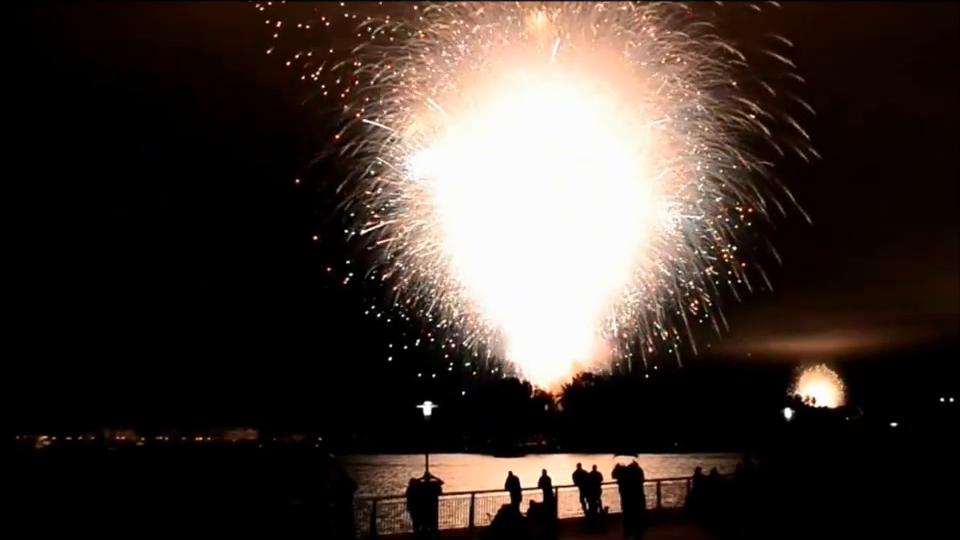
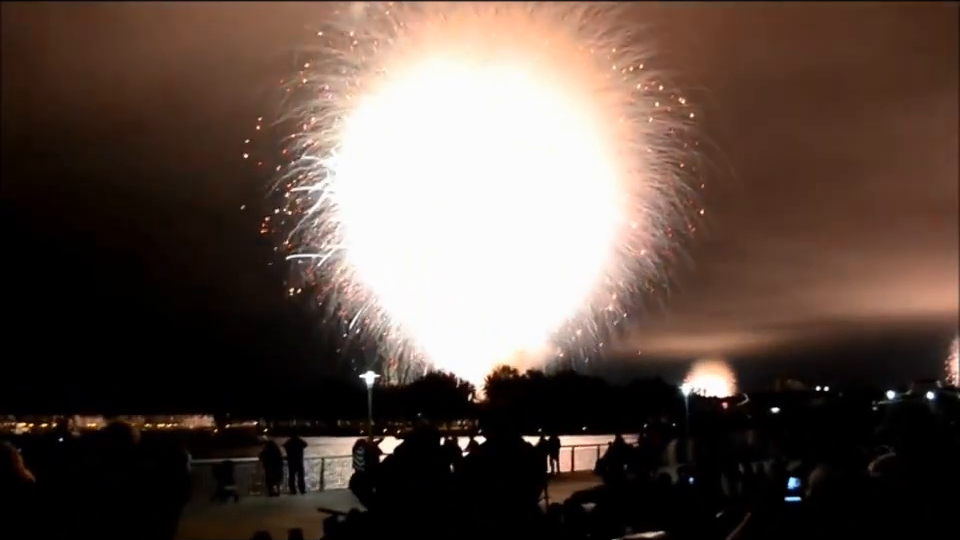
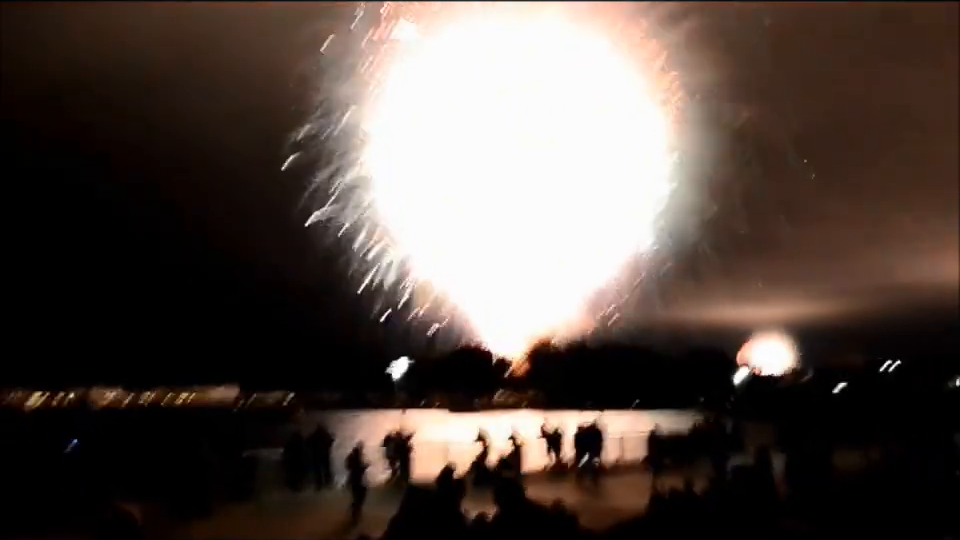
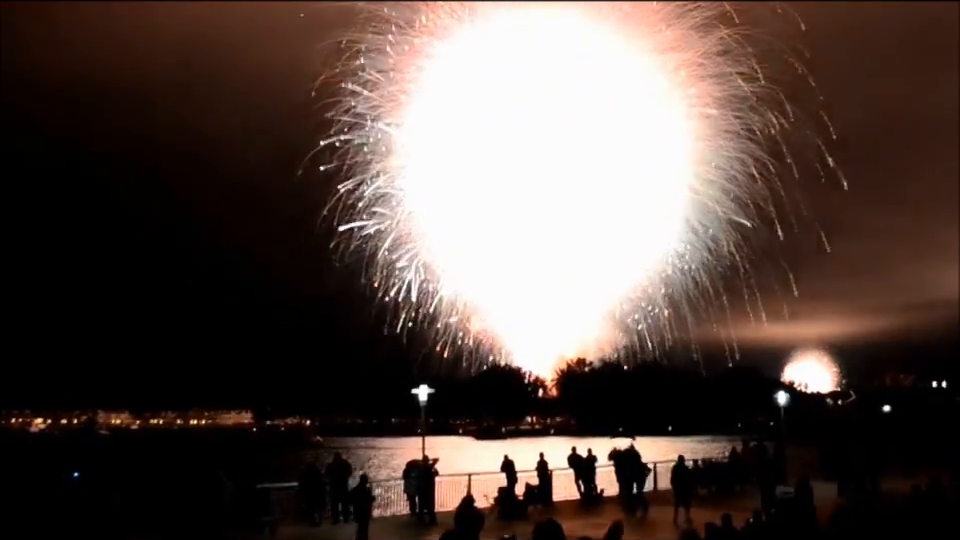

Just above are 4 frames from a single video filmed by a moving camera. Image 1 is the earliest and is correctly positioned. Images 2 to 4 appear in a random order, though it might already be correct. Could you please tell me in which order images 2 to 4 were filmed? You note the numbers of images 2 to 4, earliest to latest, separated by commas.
4, 3, 2
